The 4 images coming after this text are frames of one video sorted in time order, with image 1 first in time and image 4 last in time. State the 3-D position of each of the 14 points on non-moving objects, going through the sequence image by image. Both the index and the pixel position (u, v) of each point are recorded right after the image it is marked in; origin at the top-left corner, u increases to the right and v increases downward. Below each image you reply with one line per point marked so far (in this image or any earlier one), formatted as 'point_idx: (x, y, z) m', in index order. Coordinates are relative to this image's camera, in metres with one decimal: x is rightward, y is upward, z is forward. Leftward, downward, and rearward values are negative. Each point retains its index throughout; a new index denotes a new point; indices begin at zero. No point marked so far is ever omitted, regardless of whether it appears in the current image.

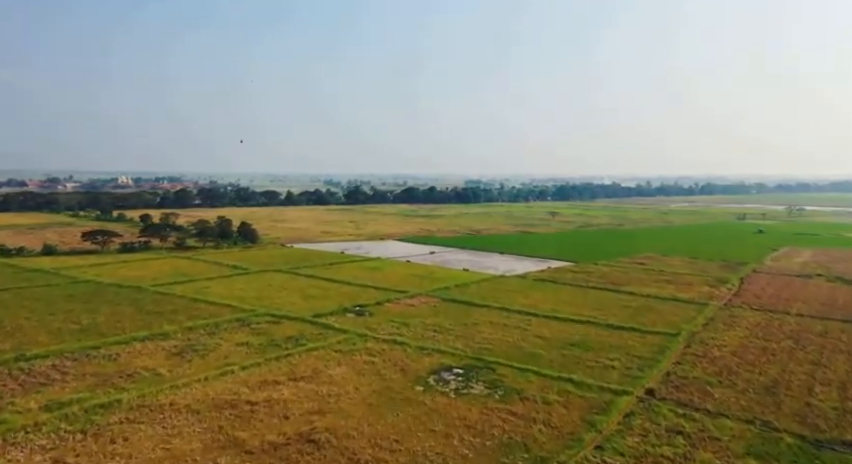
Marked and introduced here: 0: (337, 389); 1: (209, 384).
0: (-2.6, -4.6, +19.2) m
1: (-6.4, -4.5, +19.2) m
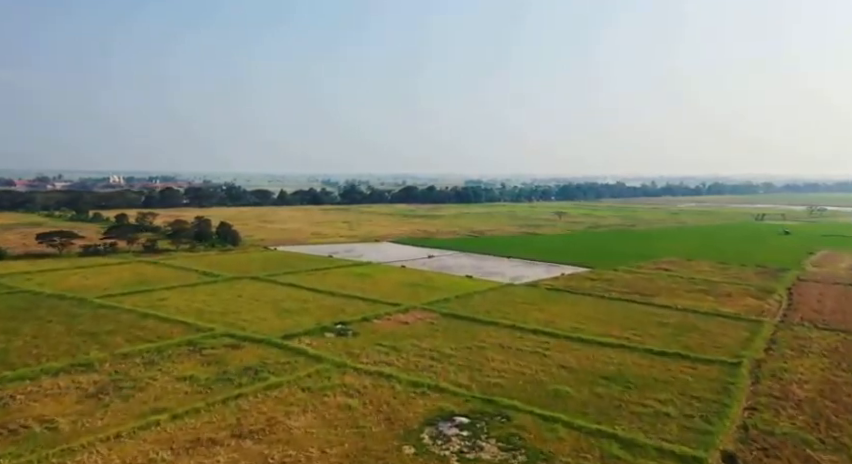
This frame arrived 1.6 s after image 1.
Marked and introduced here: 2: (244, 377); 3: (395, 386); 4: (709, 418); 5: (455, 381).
0: (-2.8, -4.7, +13.9) m
1: (-6.6, -4.5, +13.9) m
2: (-5.3, -4.2, +19.0) m
3: (-0.9, -4.3, +18.5) m
4: (+6.8, -4.5, +15.8) m
5: (+0.9, -4.3, +19.0) m
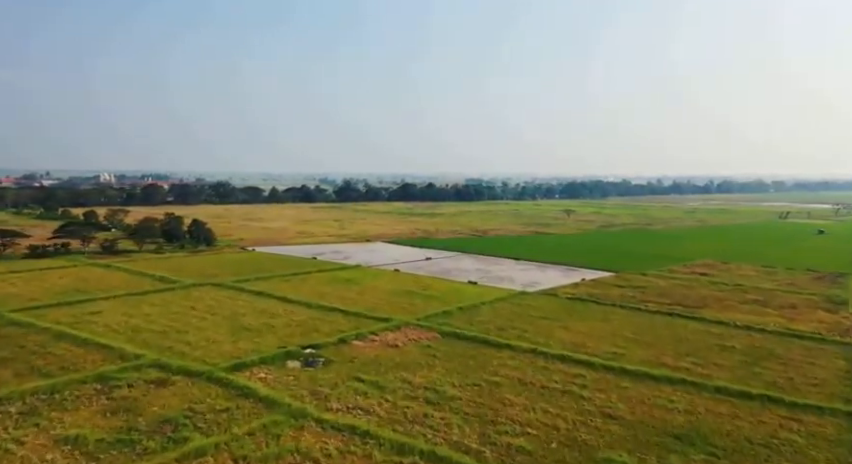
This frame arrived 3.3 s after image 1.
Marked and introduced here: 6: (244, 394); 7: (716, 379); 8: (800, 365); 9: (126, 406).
0: (-2.9, -4.6, +8.1) m
1: (-6.7, -4.5, +8.1) m
2: (-5.4, -4.1, +13.2) m
3: (-1.0, -4.3, +12.7) m
4: (+6.7, -4.4, +10.0) m
5: (+0.7, -4.2, +13.2) m
6: (-4.4, -3.9, +15.9) m
7: (+7.6, -3.8, +17.1) m
8: (+10.4, -3.7, +18.2) m
9: (-6.8, -3.9, +14.8) m
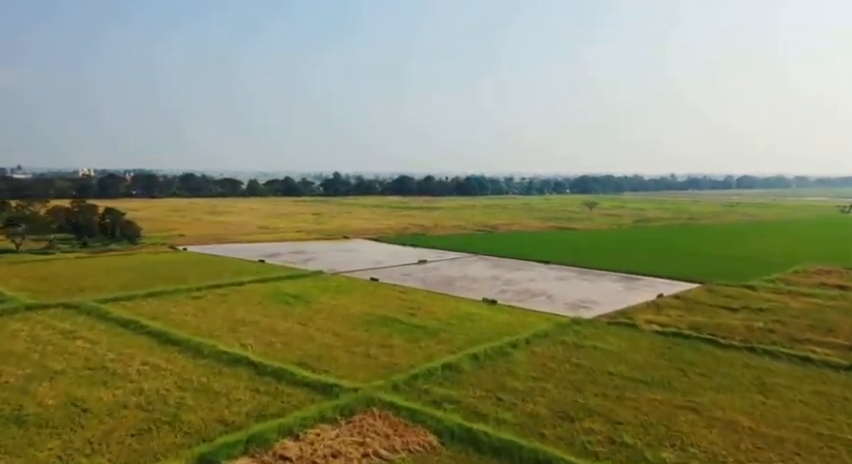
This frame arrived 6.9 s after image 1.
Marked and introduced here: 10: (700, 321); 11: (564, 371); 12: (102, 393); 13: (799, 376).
0: (-3.2, -4.3, -4.1) m
1: (-7.0, -4.1, -4.1) m
2: (-5.7, -3.8, +1.0) m
3: (-1.3, -3.9, +0.5) m
4: (+6.4, -4.0, -2.2) m
5: (+0.4, -3.9, +1.0) m
6: (-4.7, -3.6, +3.7) m
7: (+7.3, -3.5, +4.9) m
8: (+10.1, -3.3, +6.0) m
9: (-7.1, -3.6, +2.7) m
10: (+7.6, -2.4, +18.3) m
11: (+2.8, -2.8, +13.8) m
12: (-5.9, -2.9, +11.9) m
13: (+7.5, -2.8, +13.1) m
